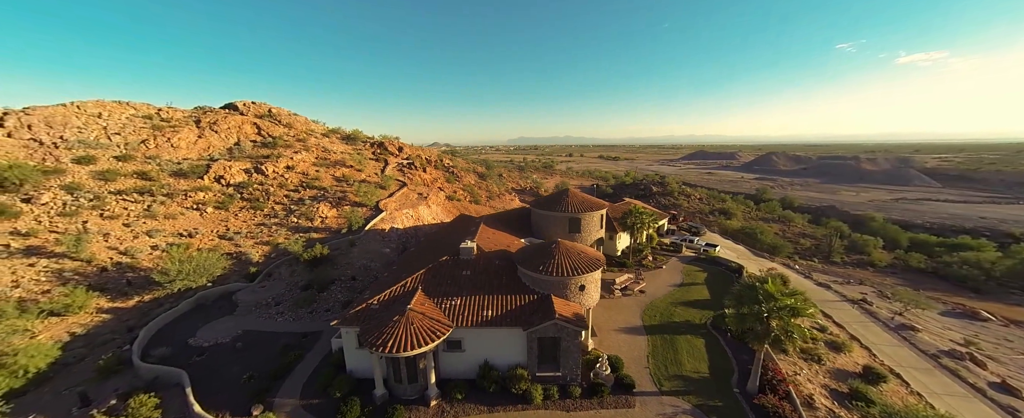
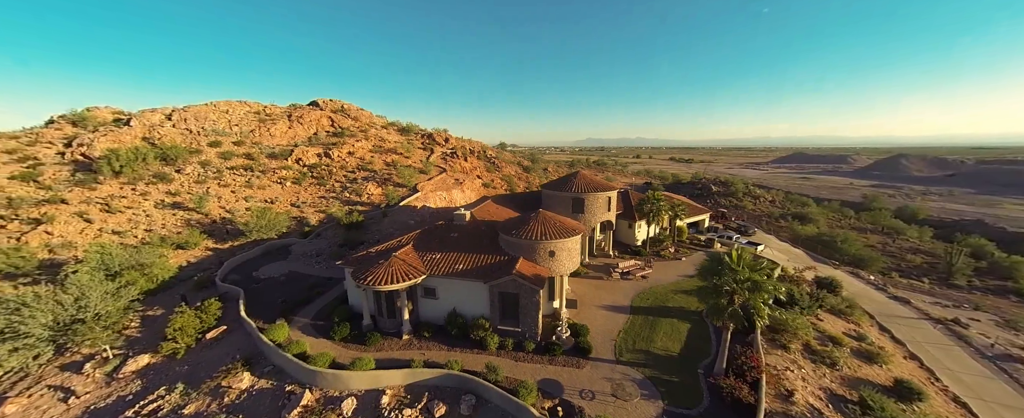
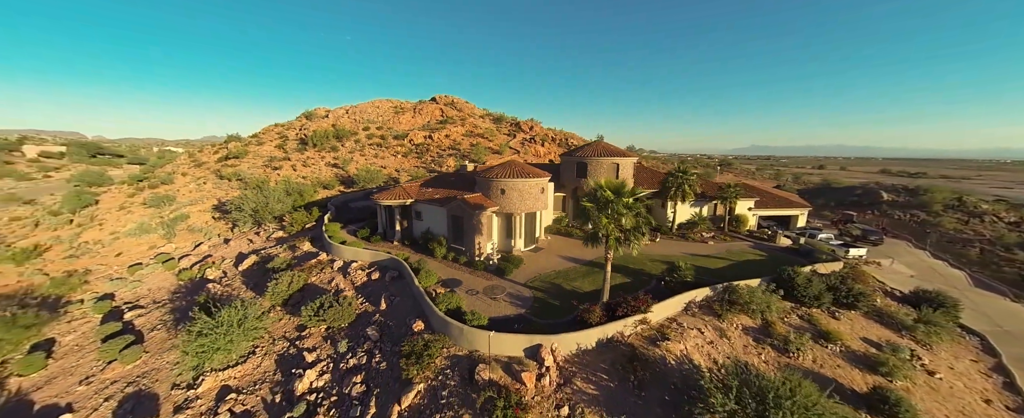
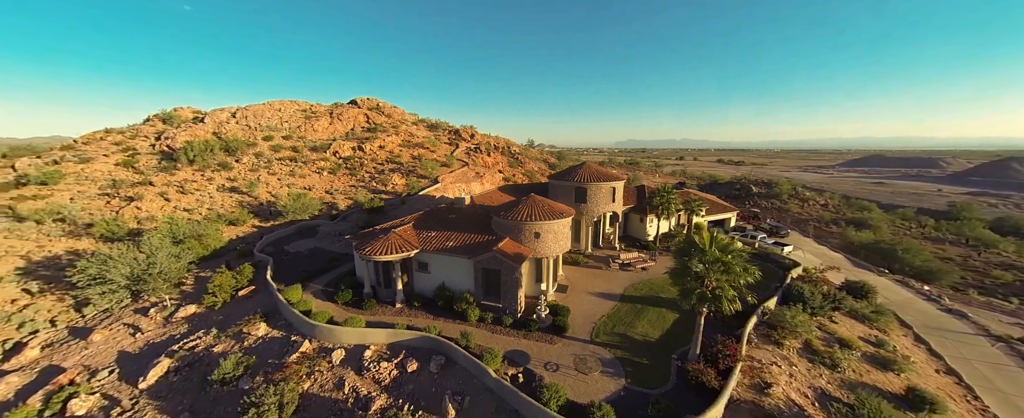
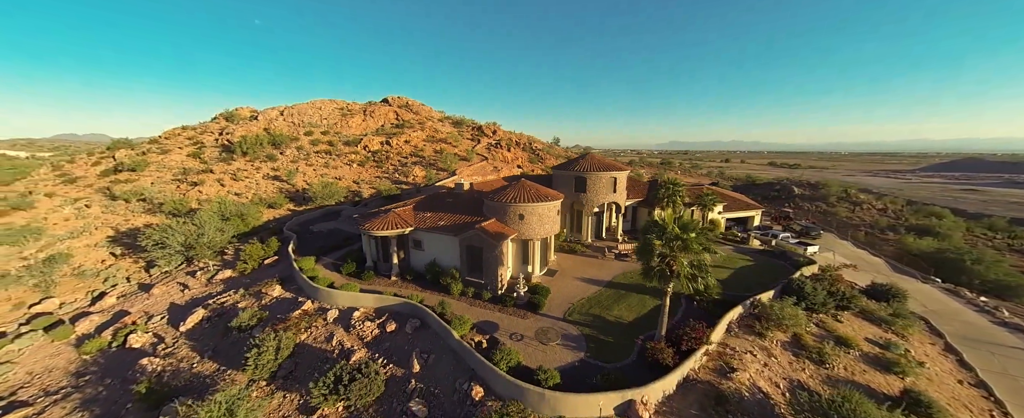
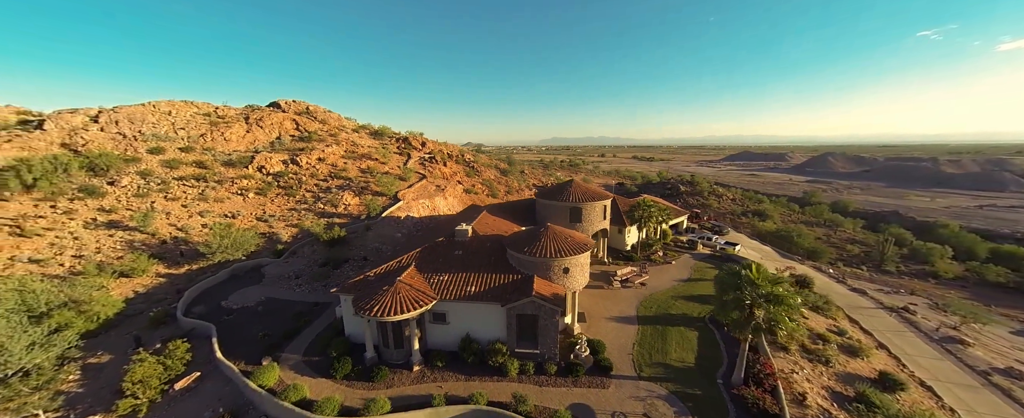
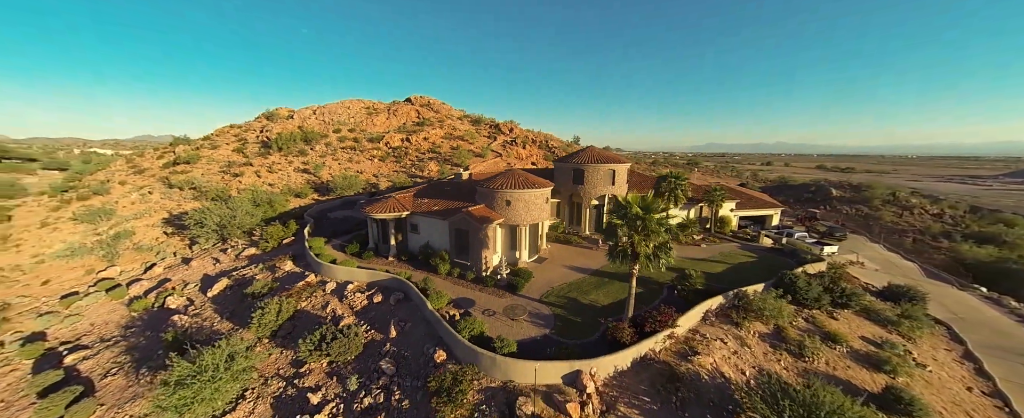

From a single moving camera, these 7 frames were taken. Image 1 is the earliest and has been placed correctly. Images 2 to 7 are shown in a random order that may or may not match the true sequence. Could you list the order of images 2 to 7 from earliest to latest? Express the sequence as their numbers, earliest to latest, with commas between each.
6, 2, 4, 5, 7, 3
